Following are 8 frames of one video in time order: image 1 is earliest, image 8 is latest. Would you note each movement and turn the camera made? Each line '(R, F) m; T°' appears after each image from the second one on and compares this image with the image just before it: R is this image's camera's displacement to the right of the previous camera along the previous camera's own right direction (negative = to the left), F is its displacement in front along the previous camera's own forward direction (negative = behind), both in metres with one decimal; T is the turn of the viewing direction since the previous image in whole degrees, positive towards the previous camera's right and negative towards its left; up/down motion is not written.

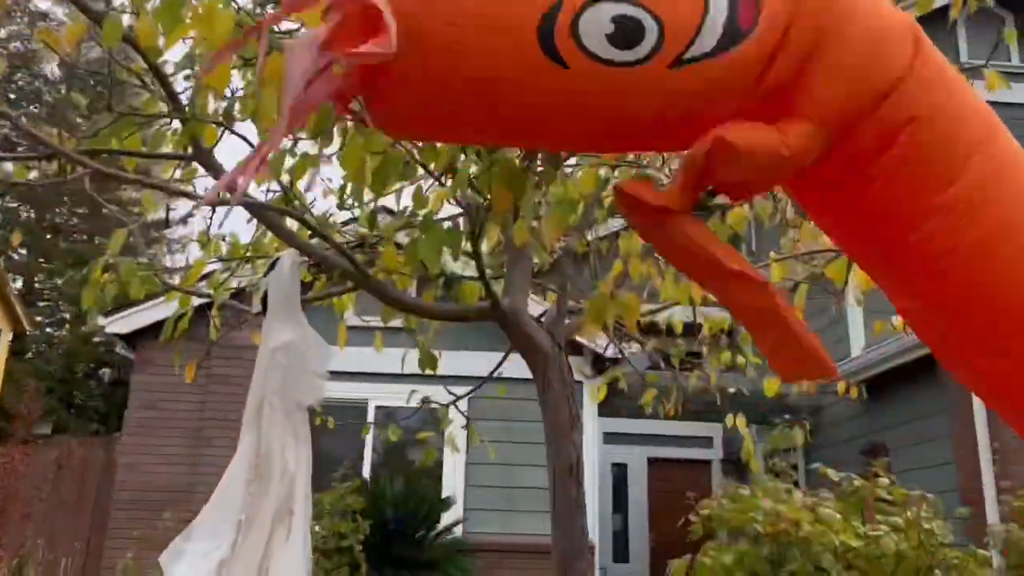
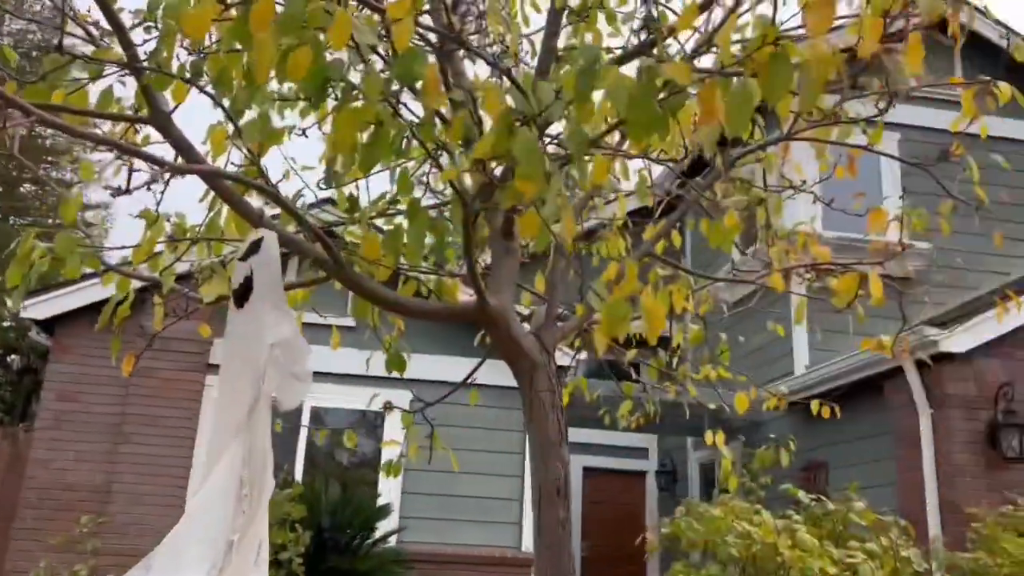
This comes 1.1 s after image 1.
(-0.2, +0.3) m; +5°
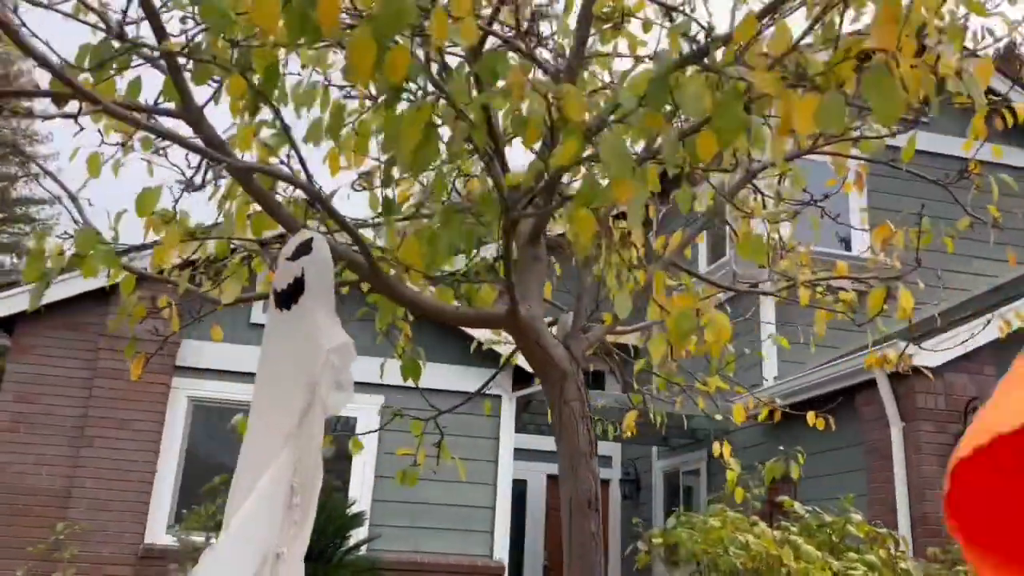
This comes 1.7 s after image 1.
(-0.3, +0.1) m; +3°
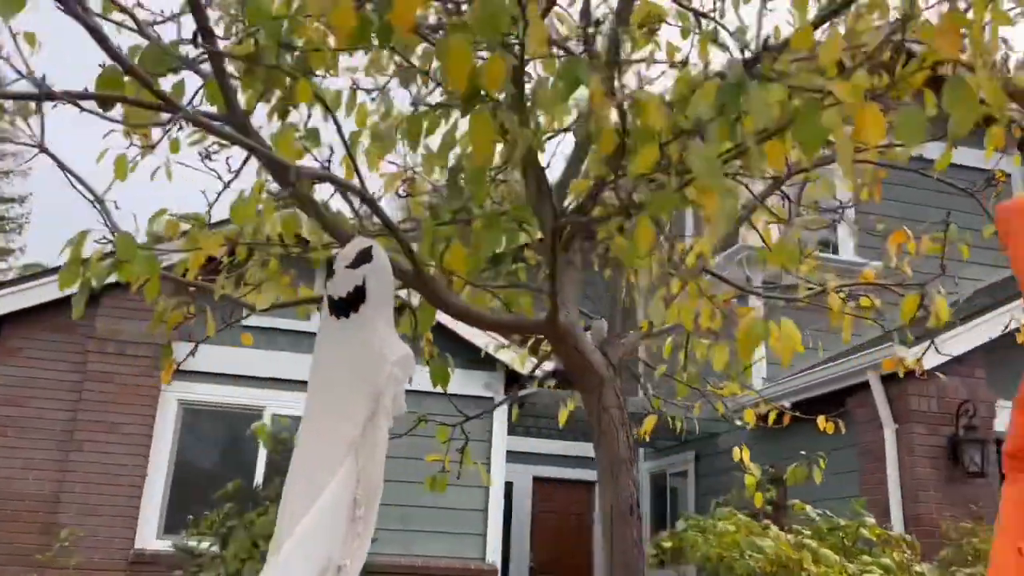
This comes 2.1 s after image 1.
(-0.2, 0.0) m; +2°
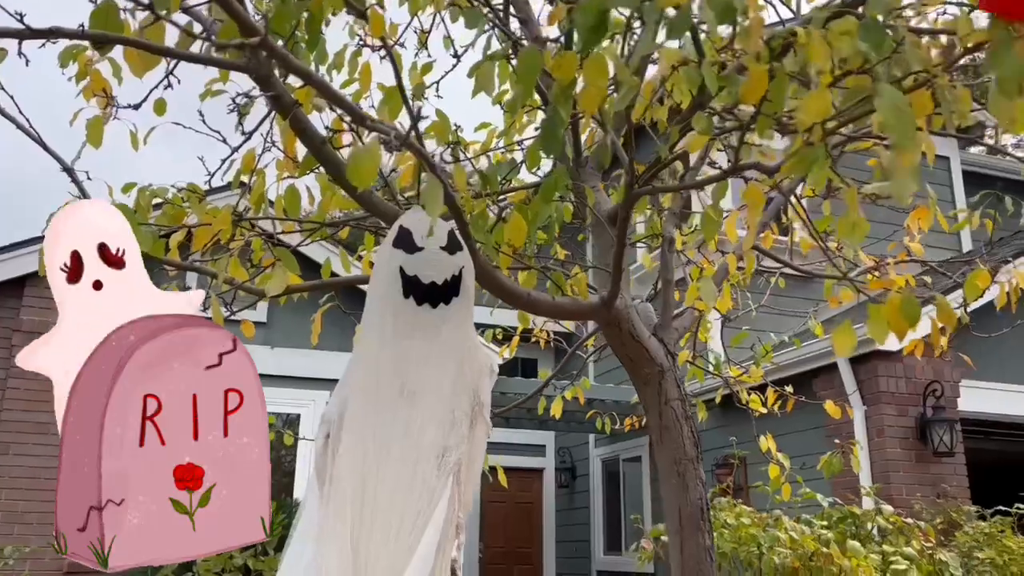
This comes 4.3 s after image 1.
(-0.4, +0.4) m; +5°
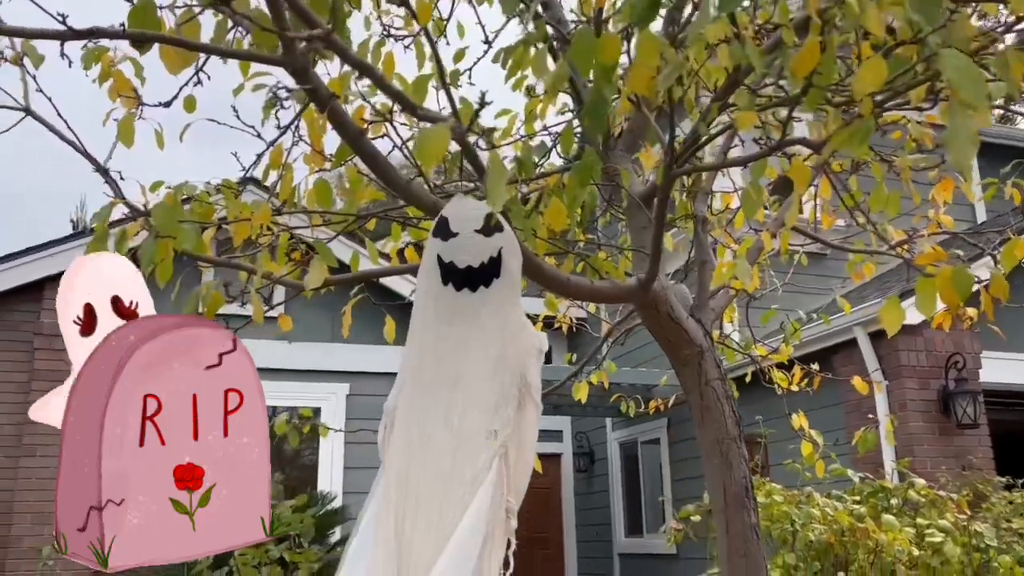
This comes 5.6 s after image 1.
(-0.1, 0.0) m; 0°
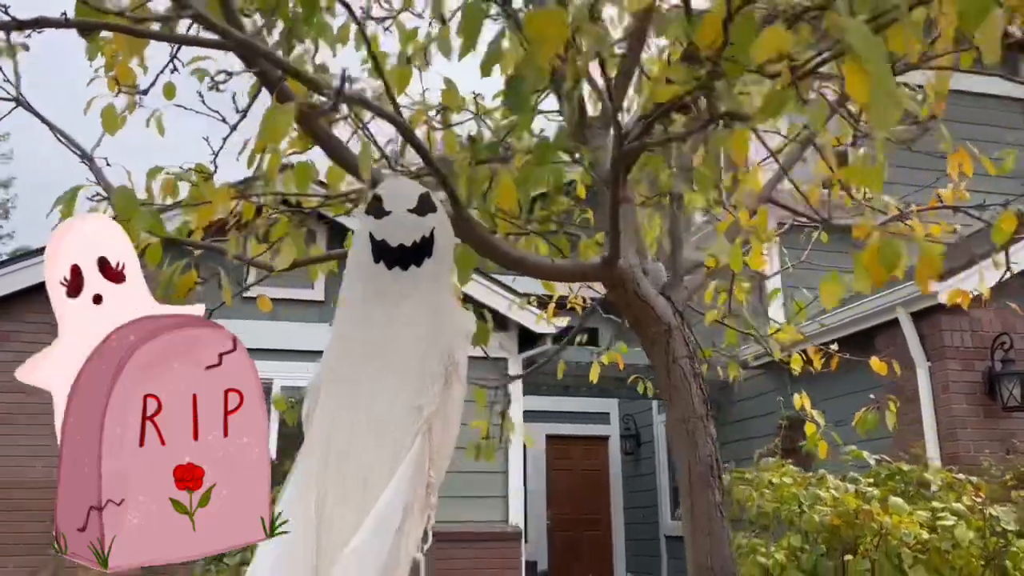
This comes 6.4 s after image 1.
(+0.3, 0.0) m; -4°
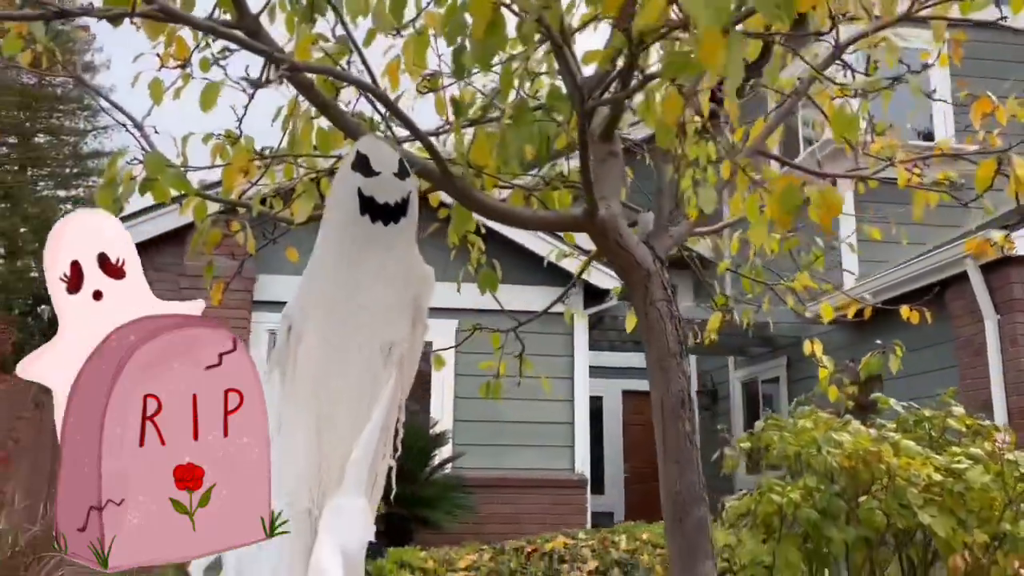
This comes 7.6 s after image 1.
(+0.3, -0.2) m; -6°
